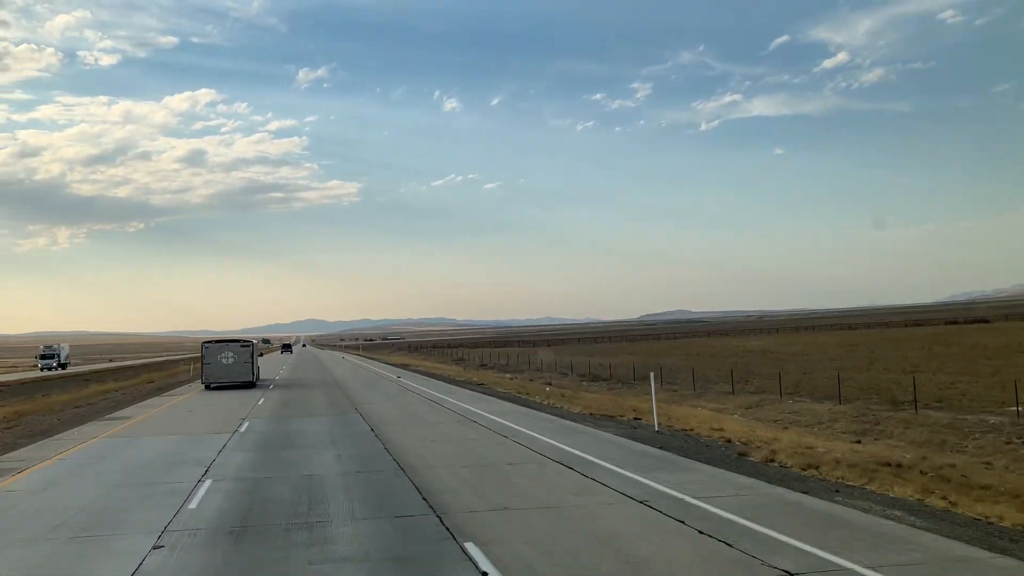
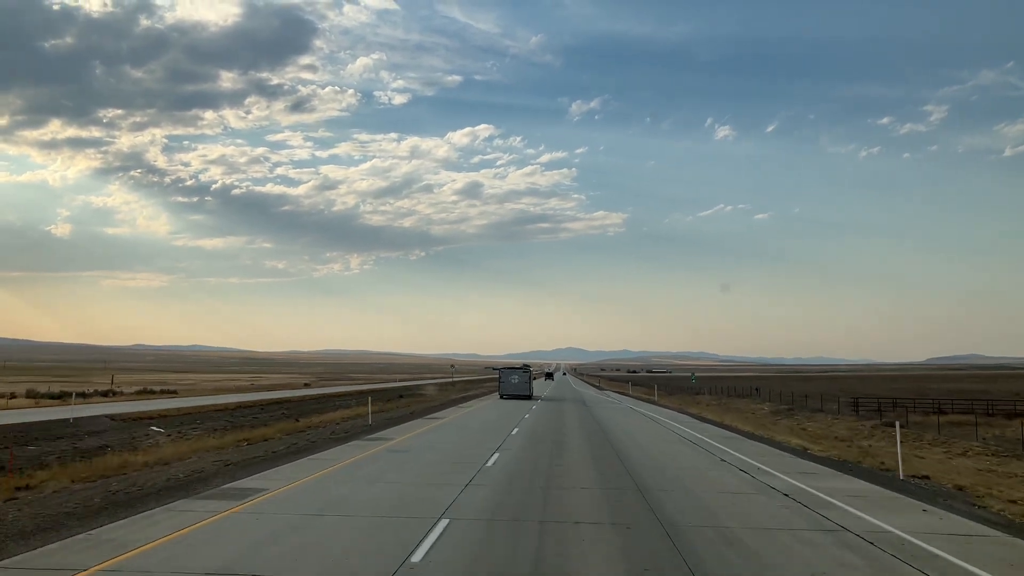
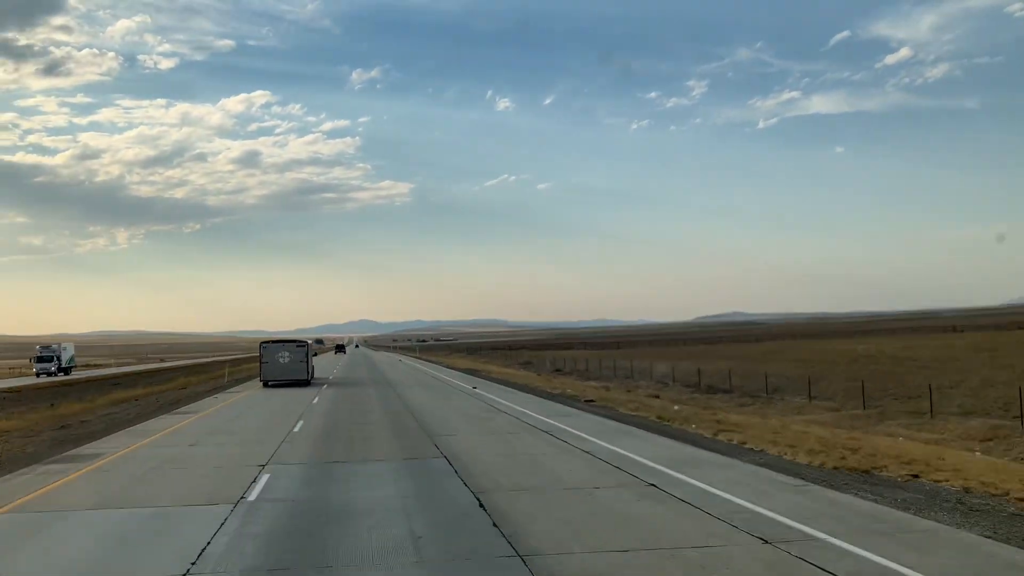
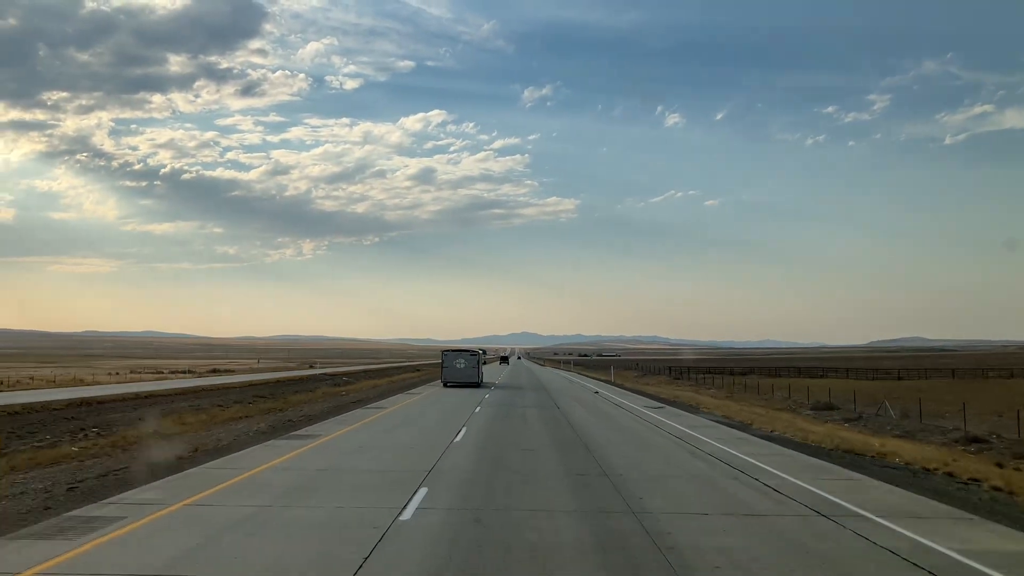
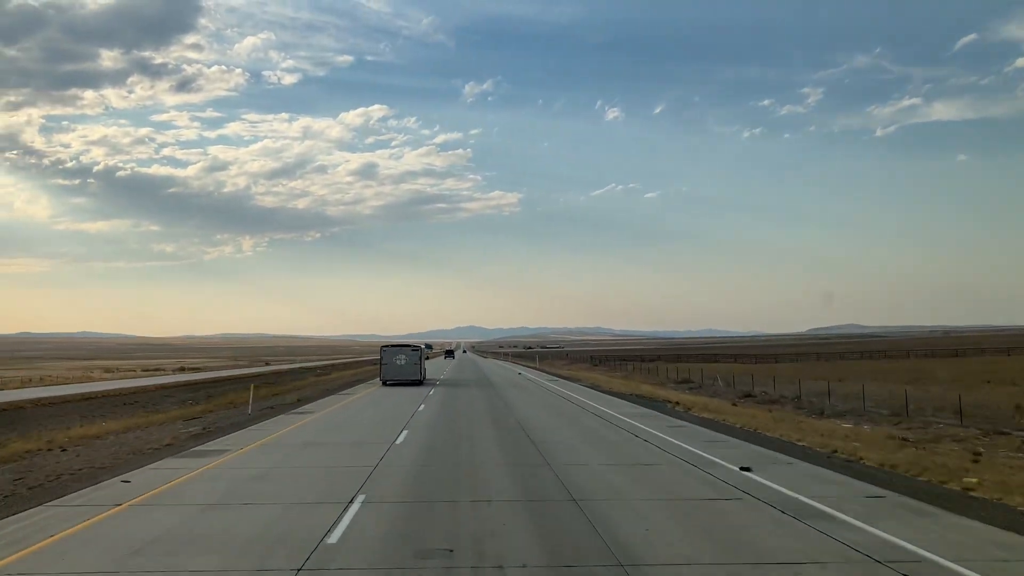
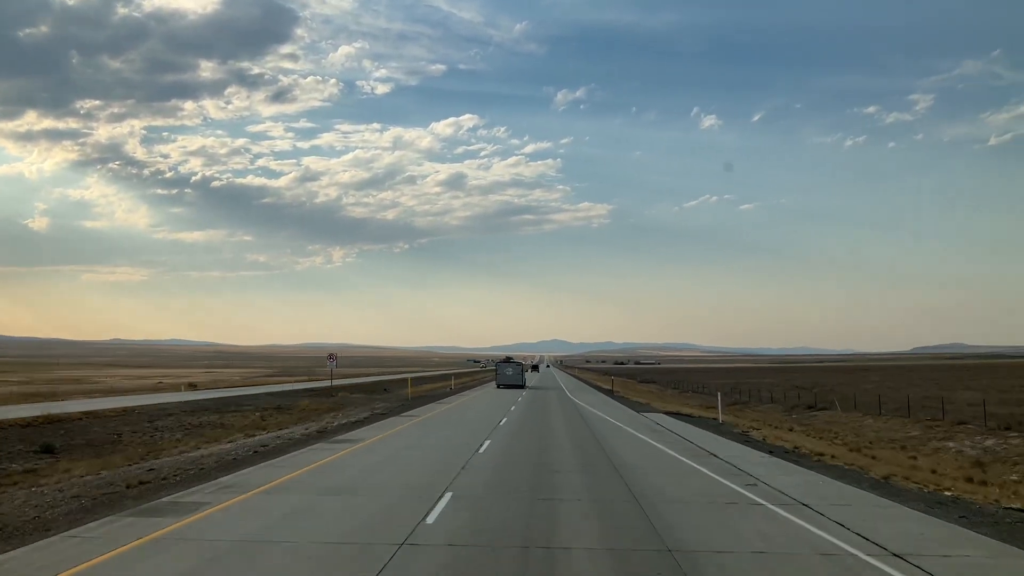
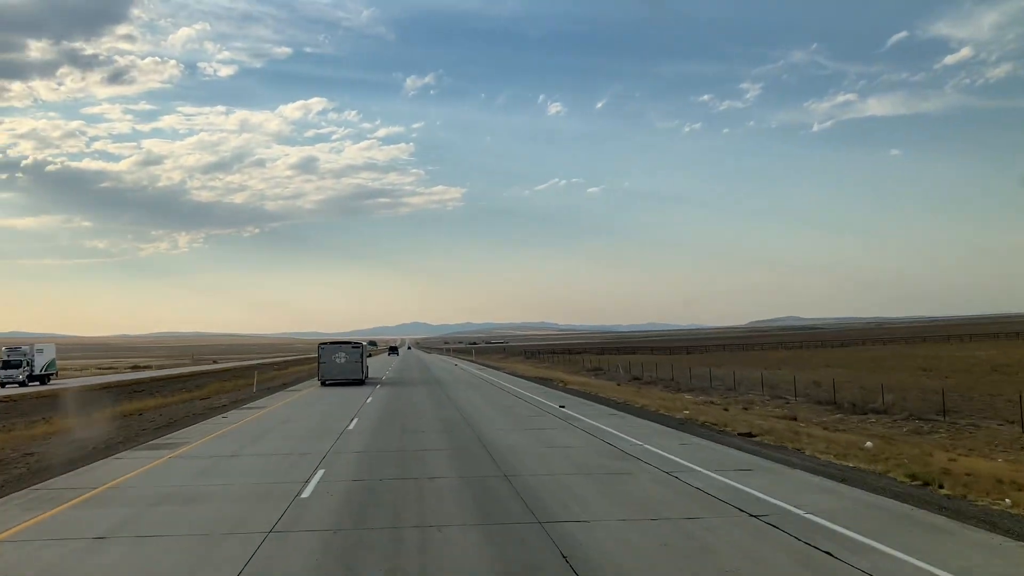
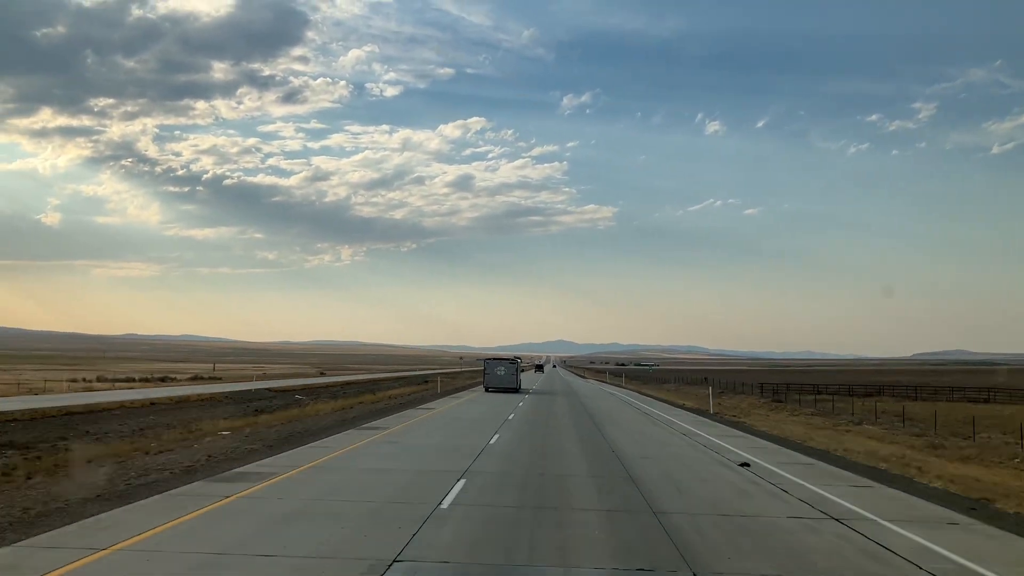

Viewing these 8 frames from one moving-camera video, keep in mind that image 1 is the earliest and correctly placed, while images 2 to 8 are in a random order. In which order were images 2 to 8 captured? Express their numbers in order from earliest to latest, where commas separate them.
3, 7, 5, 4, 8, 2, 6
